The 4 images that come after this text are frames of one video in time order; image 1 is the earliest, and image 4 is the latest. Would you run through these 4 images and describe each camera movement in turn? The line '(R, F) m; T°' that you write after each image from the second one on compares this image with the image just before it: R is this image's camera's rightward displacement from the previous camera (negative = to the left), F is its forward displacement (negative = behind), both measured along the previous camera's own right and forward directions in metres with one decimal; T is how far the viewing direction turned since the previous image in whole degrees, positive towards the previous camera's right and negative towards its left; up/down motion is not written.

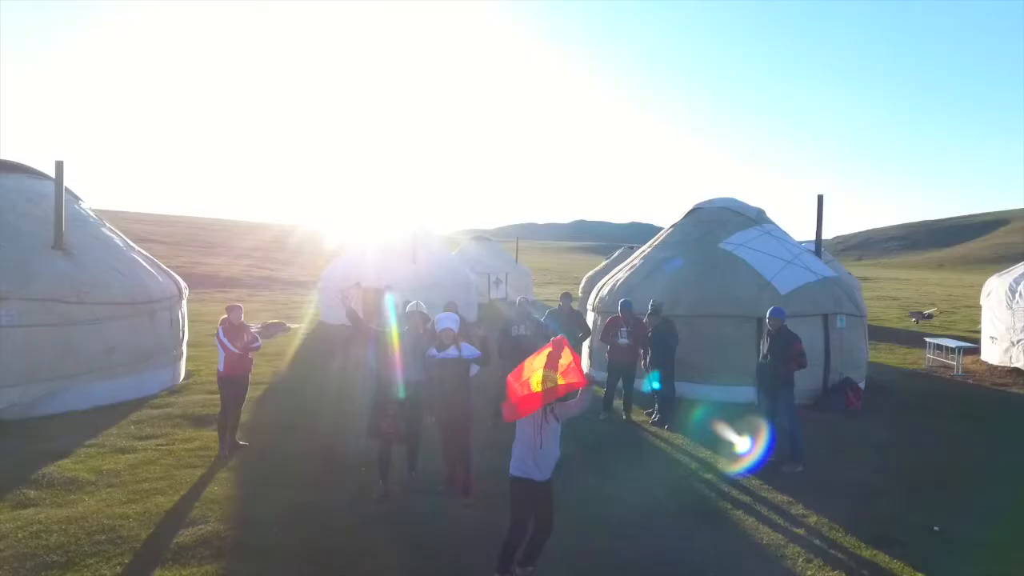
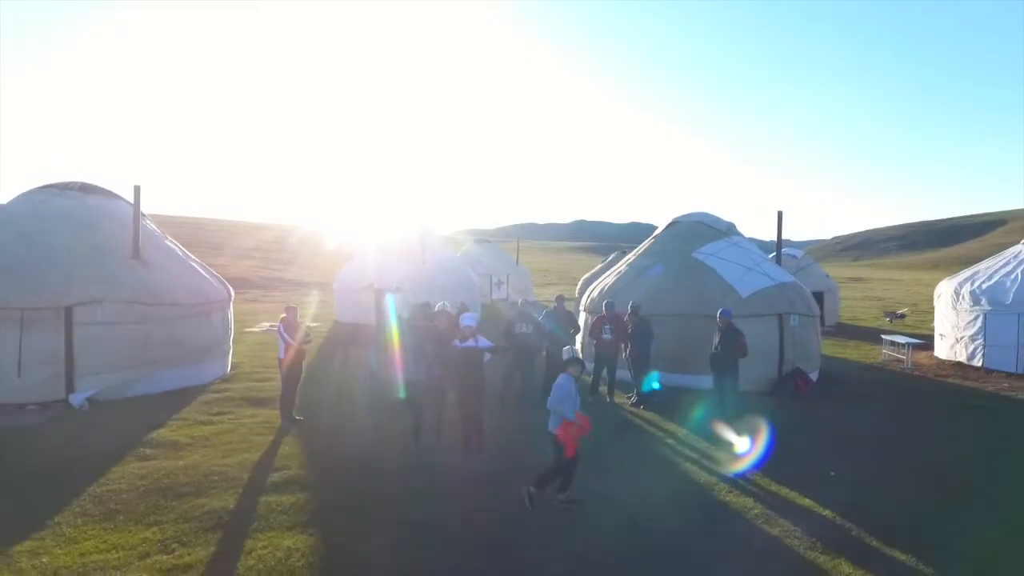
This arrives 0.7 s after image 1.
(0.0, -1.0) m; 0°
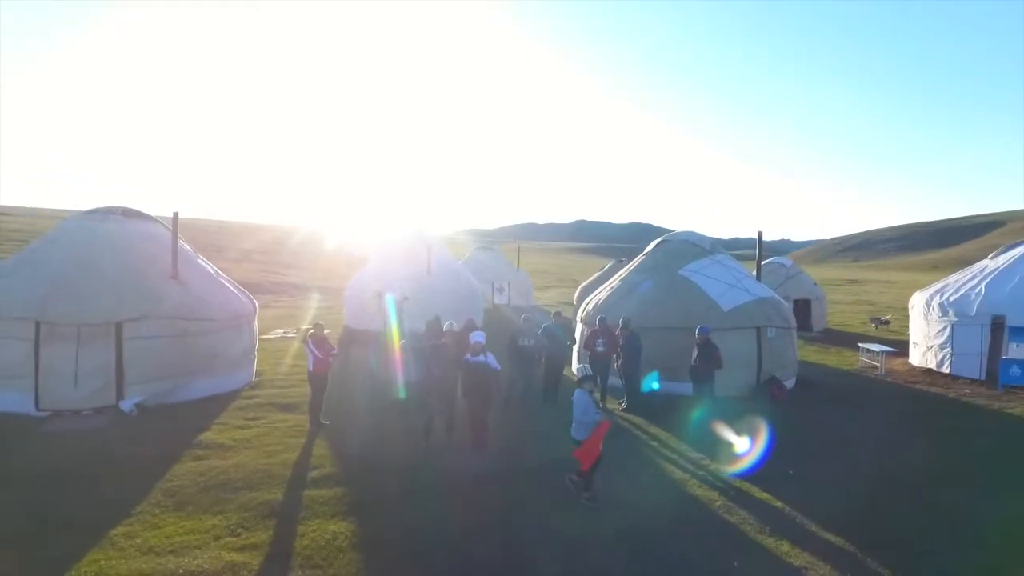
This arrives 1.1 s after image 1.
(0.0, -0.6) m; 0°
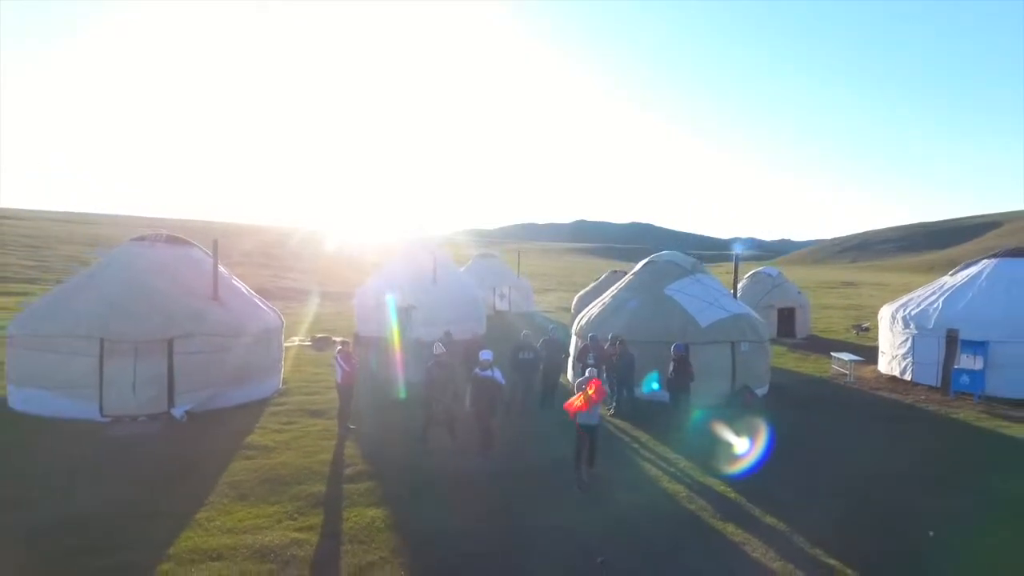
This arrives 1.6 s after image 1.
(0.0, -0.9) m; 0°
